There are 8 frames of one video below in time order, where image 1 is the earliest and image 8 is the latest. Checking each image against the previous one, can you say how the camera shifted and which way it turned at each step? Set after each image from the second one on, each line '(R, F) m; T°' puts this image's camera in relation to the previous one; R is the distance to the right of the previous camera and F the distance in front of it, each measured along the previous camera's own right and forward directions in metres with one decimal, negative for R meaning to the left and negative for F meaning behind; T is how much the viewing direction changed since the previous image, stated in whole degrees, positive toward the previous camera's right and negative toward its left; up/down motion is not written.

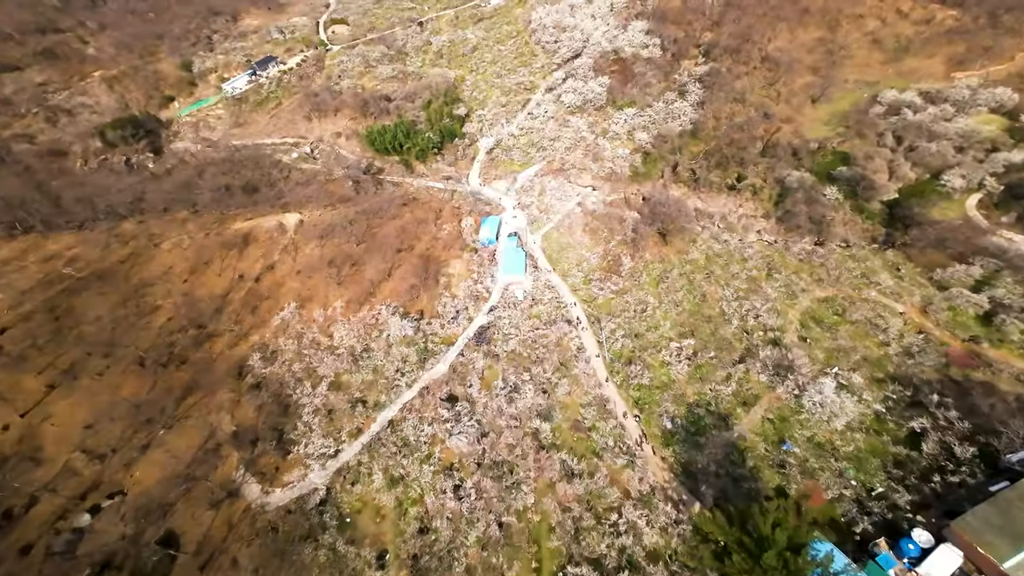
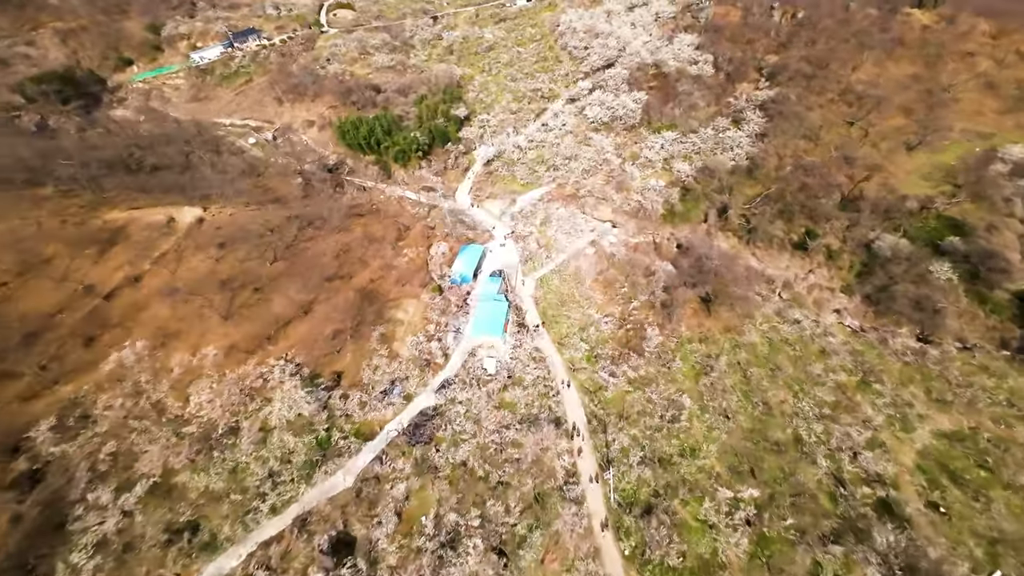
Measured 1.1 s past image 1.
(+2.2, +13.7) m; -1°
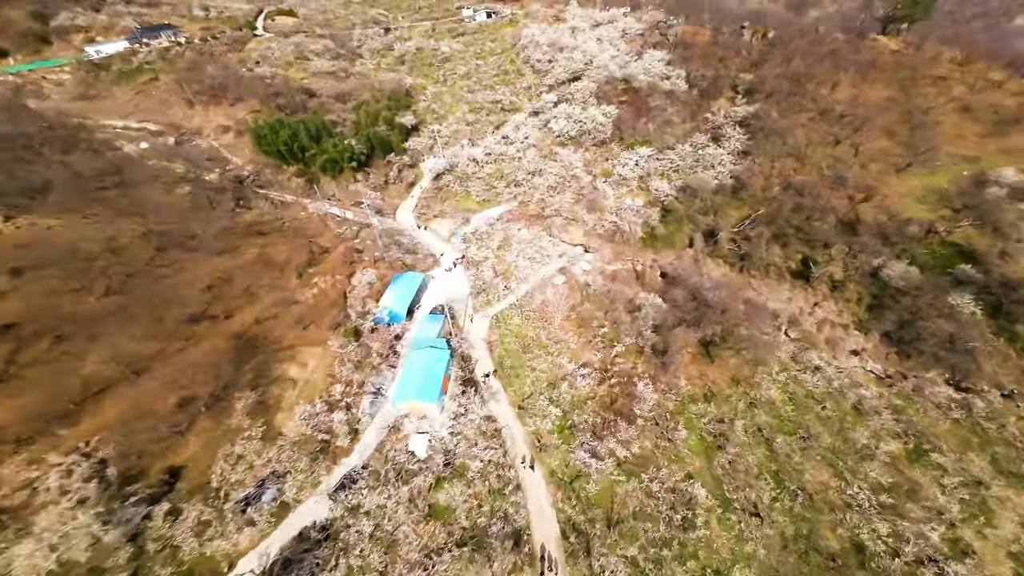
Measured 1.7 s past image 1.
(+1.5, +8.1) m; +5°
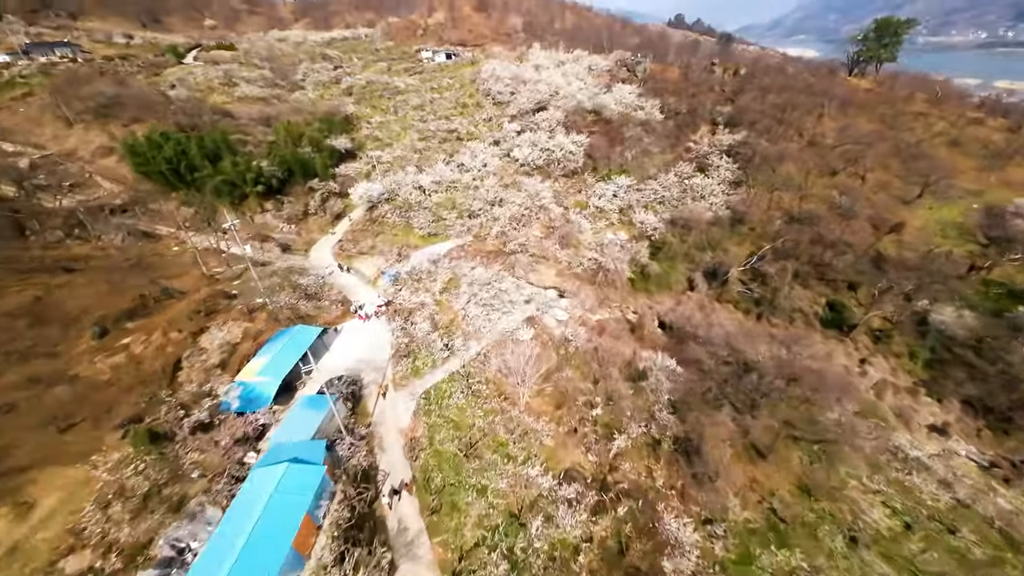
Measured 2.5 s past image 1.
(+1.4, +9.1) m; +4°
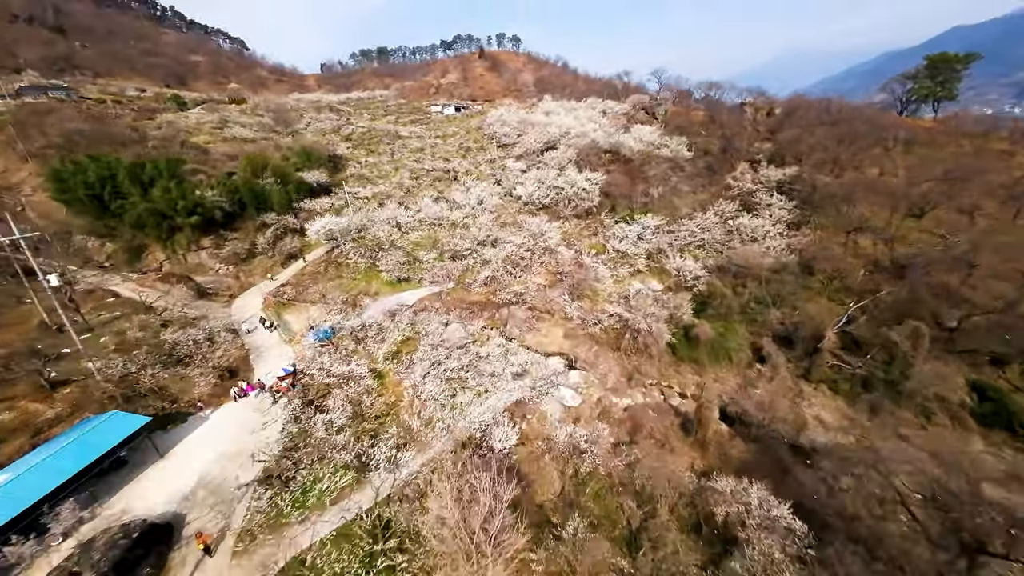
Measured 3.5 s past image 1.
(+1.3, +8.0) m; -2°
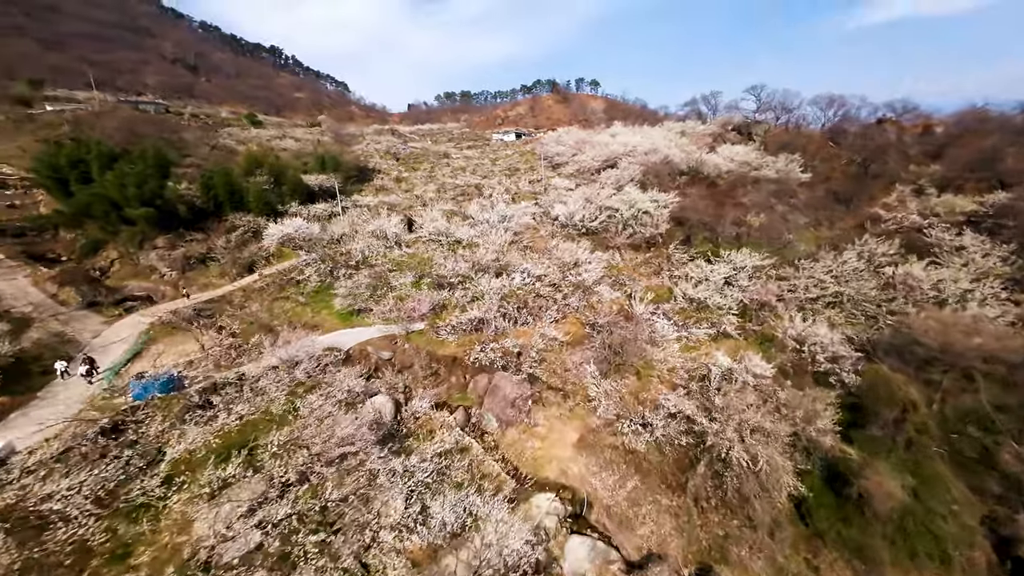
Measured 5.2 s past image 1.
(+2.4, +8.7) m; -10°
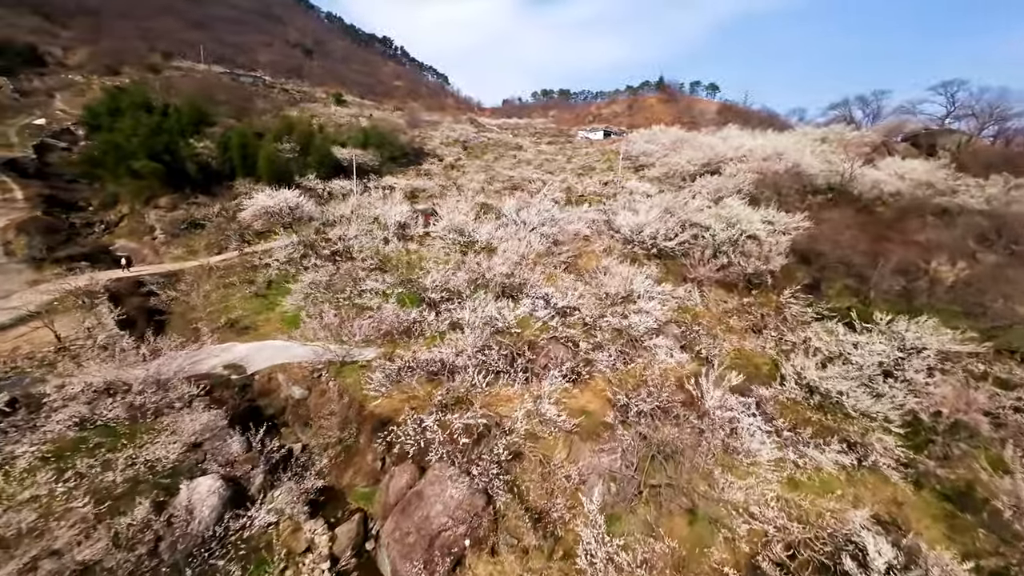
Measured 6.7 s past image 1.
(+2.1, +5.6) m; -12°
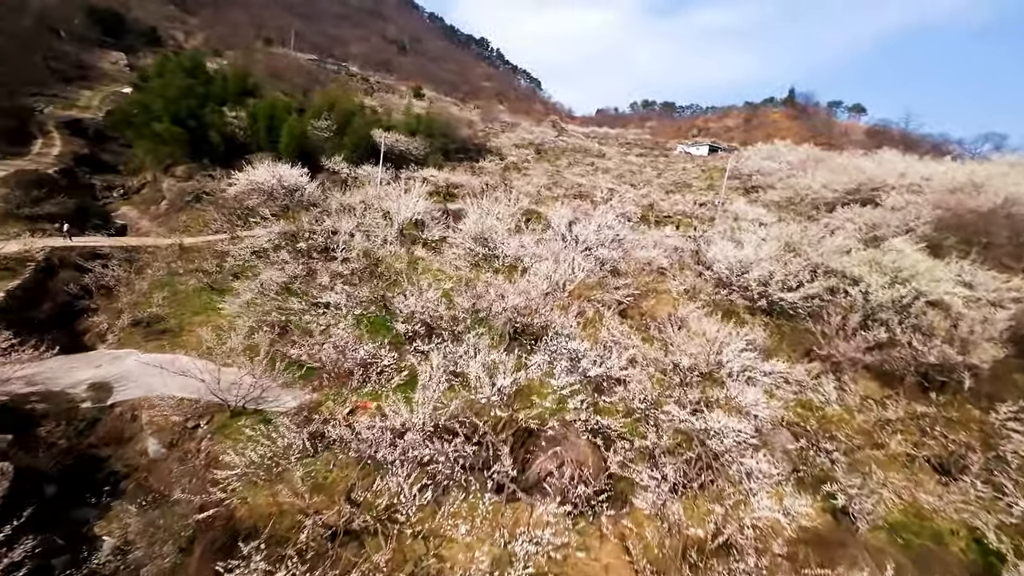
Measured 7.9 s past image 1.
(+1.2, +4.1) m; -11°
